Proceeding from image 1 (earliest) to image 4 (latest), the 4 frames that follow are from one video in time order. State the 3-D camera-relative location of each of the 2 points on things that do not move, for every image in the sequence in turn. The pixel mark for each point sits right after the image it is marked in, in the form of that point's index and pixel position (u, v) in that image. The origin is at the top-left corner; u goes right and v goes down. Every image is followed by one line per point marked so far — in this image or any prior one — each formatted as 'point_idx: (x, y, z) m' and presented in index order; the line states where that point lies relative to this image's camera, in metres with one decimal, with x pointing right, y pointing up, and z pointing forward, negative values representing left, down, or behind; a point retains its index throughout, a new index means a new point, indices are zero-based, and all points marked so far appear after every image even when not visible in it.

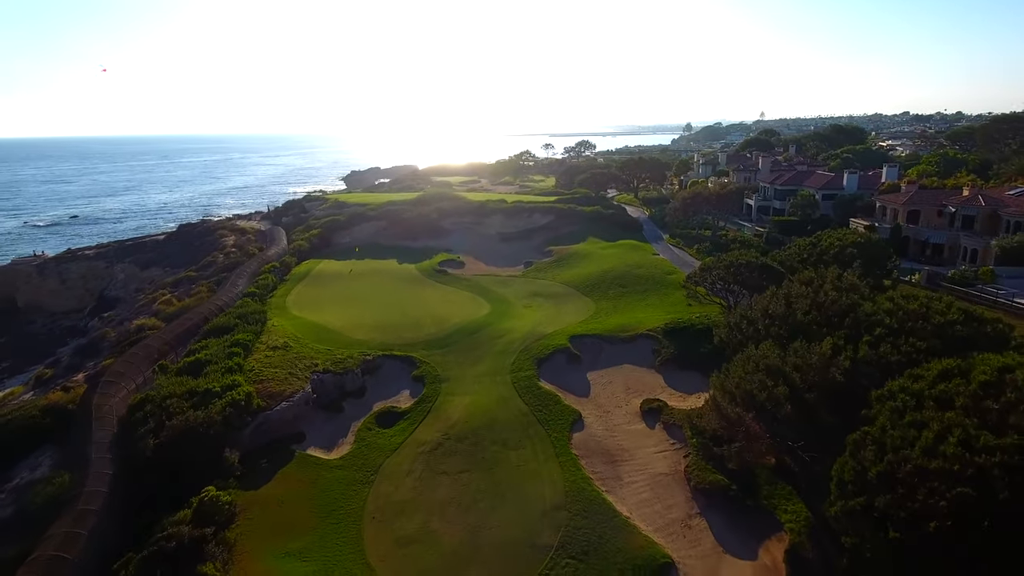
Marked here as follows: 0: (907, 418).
0: (+11.6, -3.8, +19.1) m
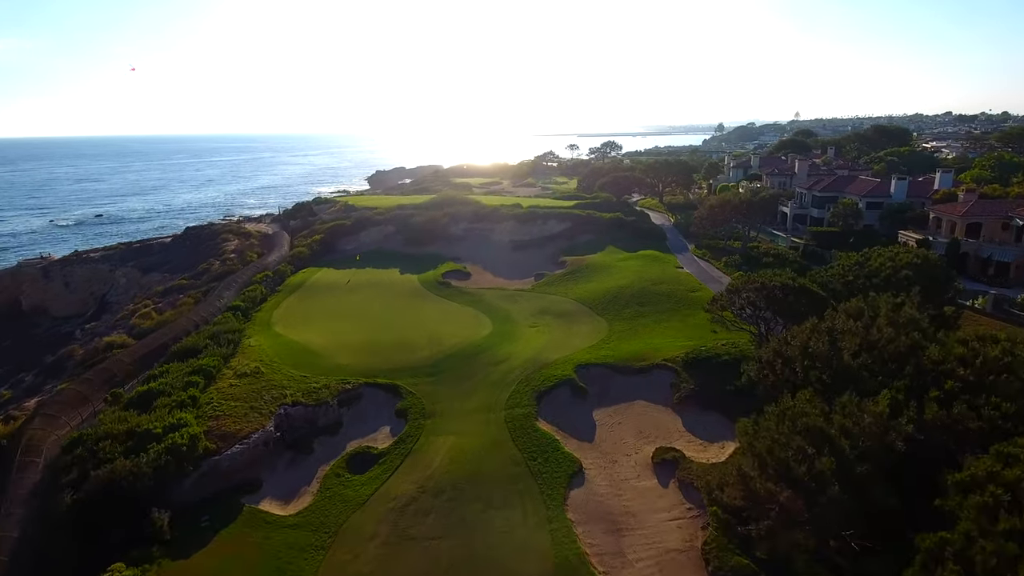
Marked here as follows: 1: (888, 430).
0: (+10.6, -5.1, +14.1) m
1: (+11.1, -4.2, +19.2) m
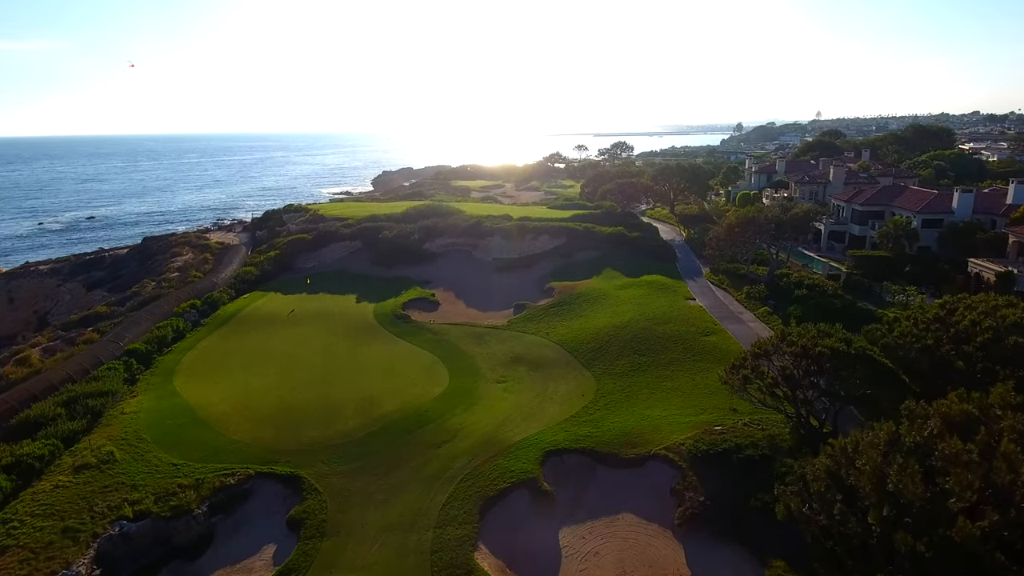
0: (+7.9, -7.5, +4.5) m
1: (+8.4, -6.6, +9.6) m
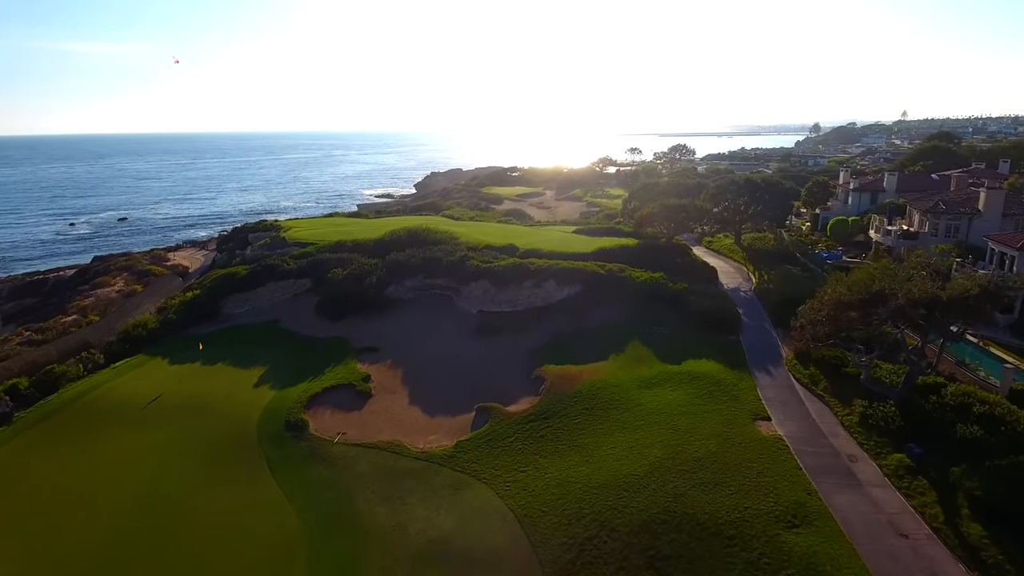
0: (+2.2, -11.8, -12.1) m
1: (+3.3, -10.8, -7.1) m
